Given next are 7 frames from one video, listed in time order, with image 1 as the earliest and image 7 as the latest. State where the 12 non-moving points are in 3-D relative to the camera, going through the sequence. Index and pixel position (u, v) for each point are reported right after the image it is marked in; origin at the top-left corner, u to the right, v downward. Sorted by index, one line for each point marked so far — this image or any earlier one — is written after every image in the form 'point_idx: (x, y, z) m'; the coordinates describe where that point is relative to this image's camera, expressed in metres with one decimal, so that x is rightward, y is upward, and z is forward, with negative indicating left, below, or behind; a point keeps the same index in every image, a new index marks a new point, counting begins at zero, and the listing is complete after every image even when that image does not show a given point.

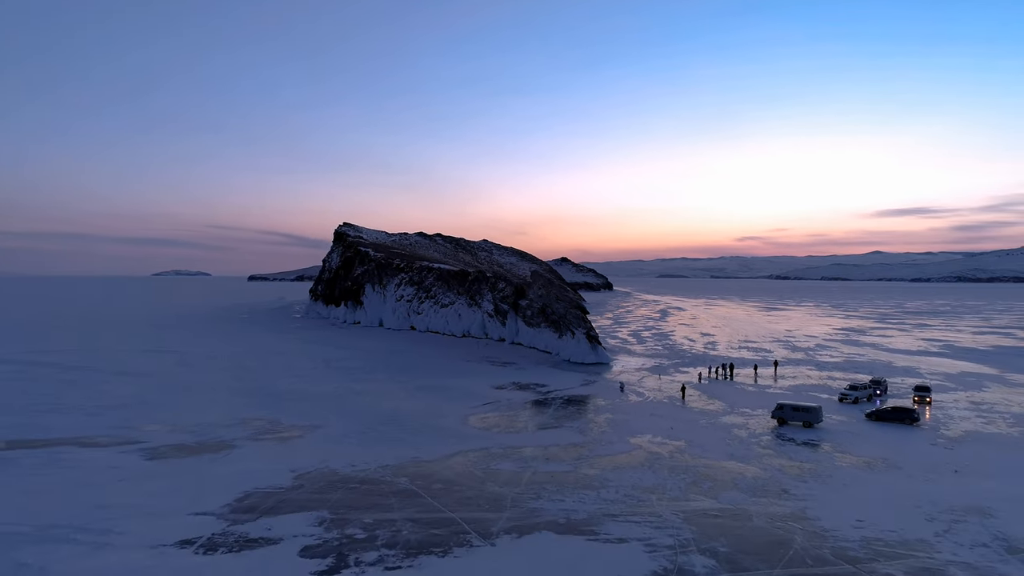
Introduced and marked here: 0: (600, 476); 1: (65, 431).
0: (+2.2, -4.5, +12.4) m
1: (-12.9, -4.1, +15.1) m
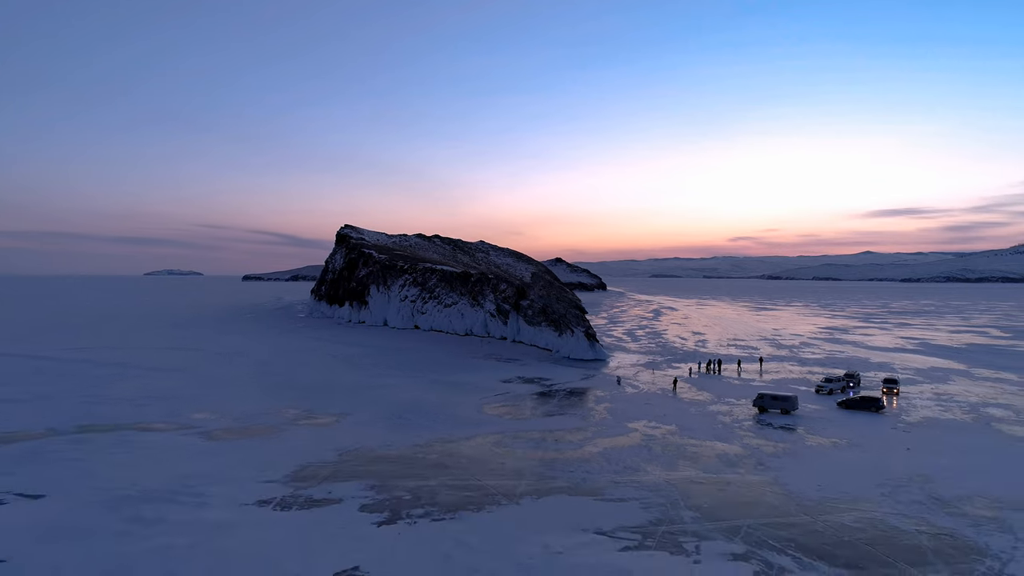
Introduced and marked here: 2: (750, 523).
0: (+2.6, -4.6, +14.4) m
1: (-12.6, -4.2, +16.9) m
2: (+4.7, -4.6, +10.2) m
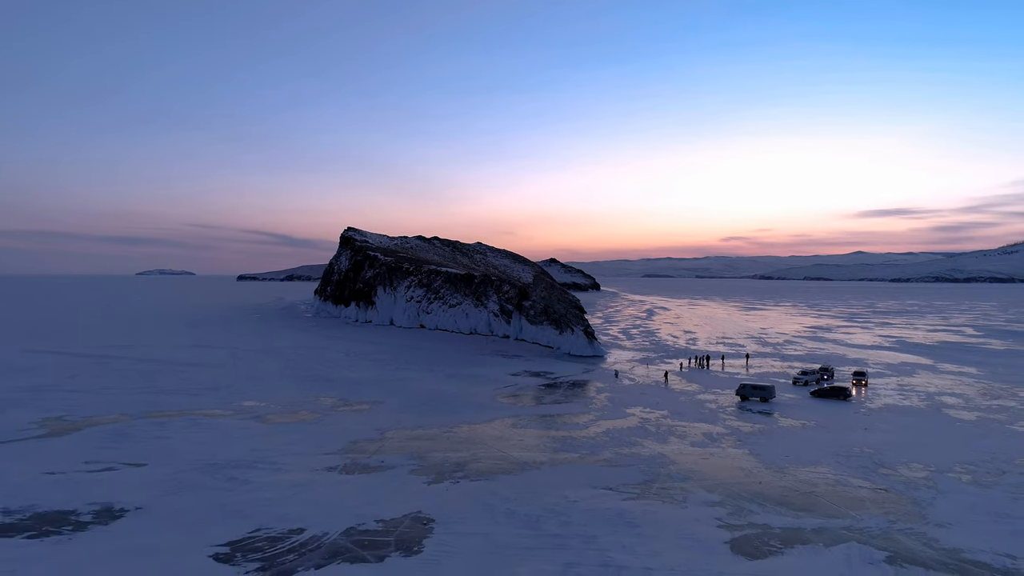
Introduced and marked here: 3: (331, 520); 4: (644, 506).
0: (+3.1, -4.7, +16.8) m
1: (-12.1, -4.3, +19.1) m
2: (+5.3, -4.7, +12.7) m
3: (-3.6, -4.6, +10.4) m
4: (+2.9, -4.7, +11.2) m
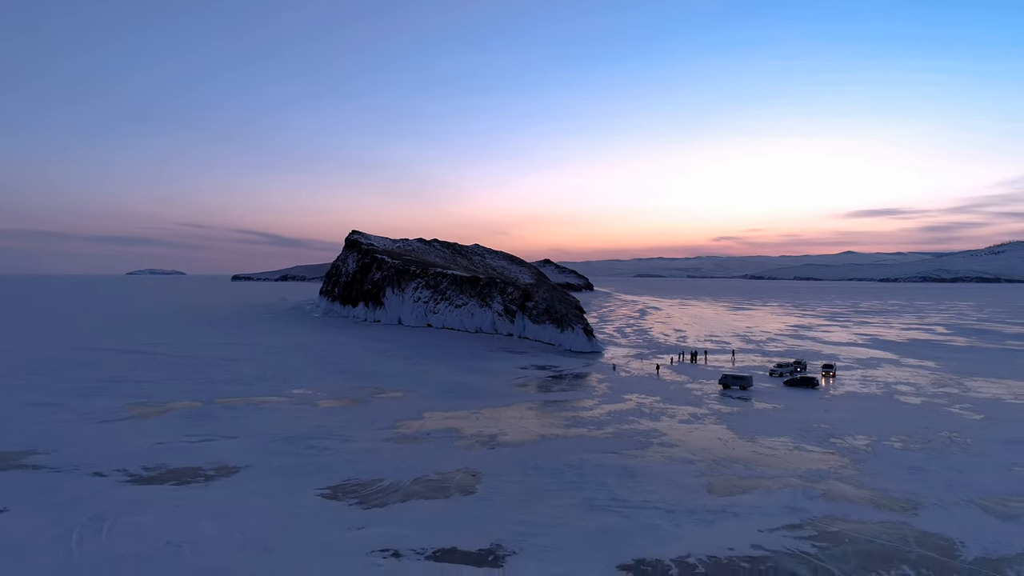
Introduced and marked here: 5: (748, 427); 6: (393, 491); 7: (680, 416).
0: (+3.7, -4.8, +20.0) m
1: (-11.5, -4.5, +22.0) m
2: (+6.0, -4.9, +15.9) m
3: (-2.9, -4.8, +13.5) m
4: (+3.6, -4.9, +14.3) m
5: (+8.4, -4.9, +18.3) m
6: (-2.9, -4.8, +12.4) m
7: (+6.4, -4.9, +19.6) m
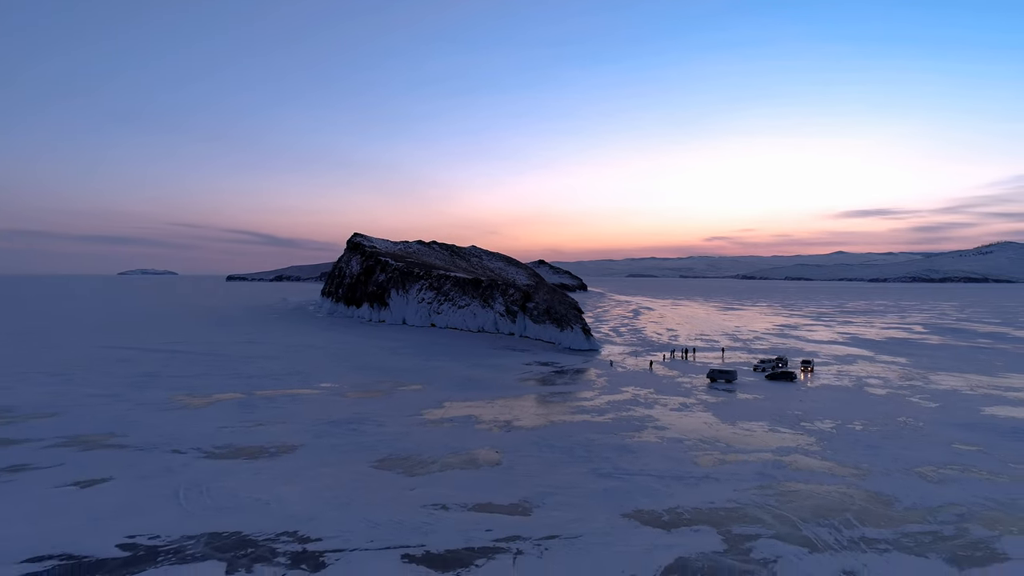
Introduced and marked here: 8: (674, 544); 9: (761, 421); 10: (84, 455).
0: (+4.2, -5.0, +22.4) m
1: (-11.1, -4.6, +24.3) m
2: (+6.5, -5.0, +18.3) m
3: (-2.4, -4.9, +15.8) m
4: (+4.1, -5.0, +16.8) m
5: (+8.9, -5.1, +20.9) m
6: (-2.3, -5.0, +14.8) m
7: (+6.8, -5.0, +22.0) m
8: (+3.2, -5.1, +10.3) m
9: (+9.4, -5.0, +19.6) m
10: (-12.2, -4.7, +14.8) m
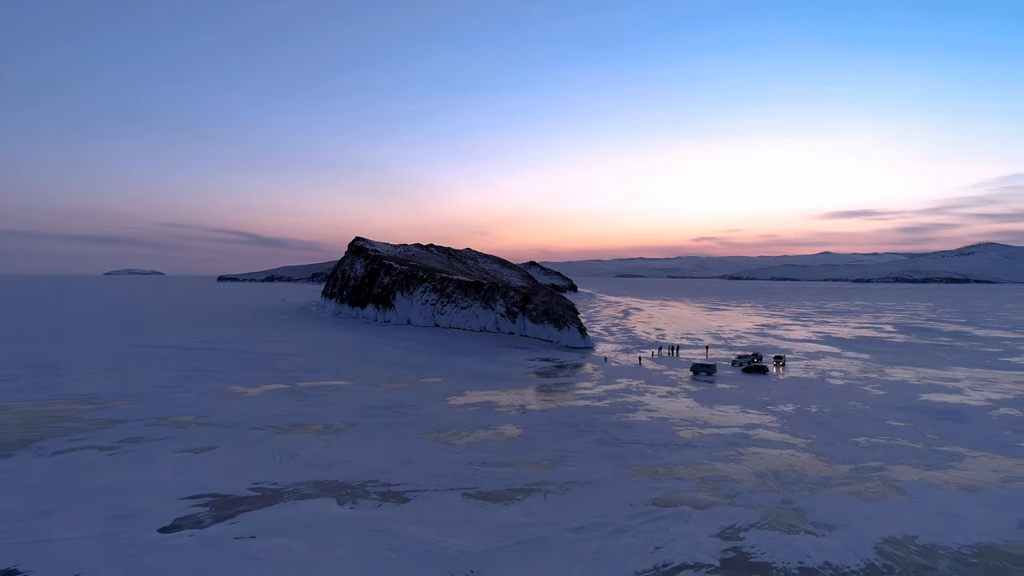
0: (+4.7, -5.2, +26.0) m
1: (-10.6, -4.8, +27.5) m
2: (+7.1, -5.3, +22.0) m
3: (-1.7, -5.2, +19.3) m
4: (+4.8, -5.2, +20.4) m
5: (+9.4, -5.3, +24.6) m
6: (-1.7, -5.2, +18.2) m
7: (+7.3, -5.2, +25.7) m
8: (+4.0, -5.3, +13.9) m
9: (+10.0, -5.3, +23.3) m
10: (-11.5, -5.0, +18.1) m
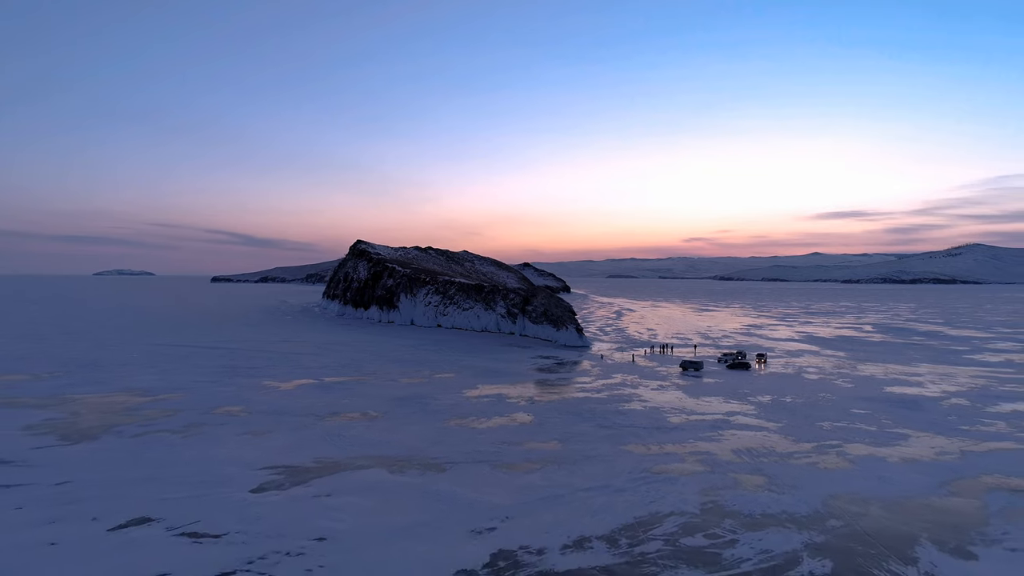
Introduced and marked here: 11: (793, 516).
0: (+5.1, -5.4, +28.8) m
1: (-10.2, -5.0, +30.1) m
2: (+7.5, -5.5, +24.8) m
3: (-1.2, -5.4, +22.0) m
4: (+5.2, -5.4, +23.2) m
5: (+9.8, -5.5, +27.4) m
6: (-1.2, -5.4, +20.9) m
7: (+7.7, -5.4, +28.6) m
8: (+4.5, -5.5, +16.7) m
9: (+10.4, -5.5, +26.2) m
10: (-11.0, -5.2, +20.6) m
11: (+7.0, -5.7, +12.8) m
